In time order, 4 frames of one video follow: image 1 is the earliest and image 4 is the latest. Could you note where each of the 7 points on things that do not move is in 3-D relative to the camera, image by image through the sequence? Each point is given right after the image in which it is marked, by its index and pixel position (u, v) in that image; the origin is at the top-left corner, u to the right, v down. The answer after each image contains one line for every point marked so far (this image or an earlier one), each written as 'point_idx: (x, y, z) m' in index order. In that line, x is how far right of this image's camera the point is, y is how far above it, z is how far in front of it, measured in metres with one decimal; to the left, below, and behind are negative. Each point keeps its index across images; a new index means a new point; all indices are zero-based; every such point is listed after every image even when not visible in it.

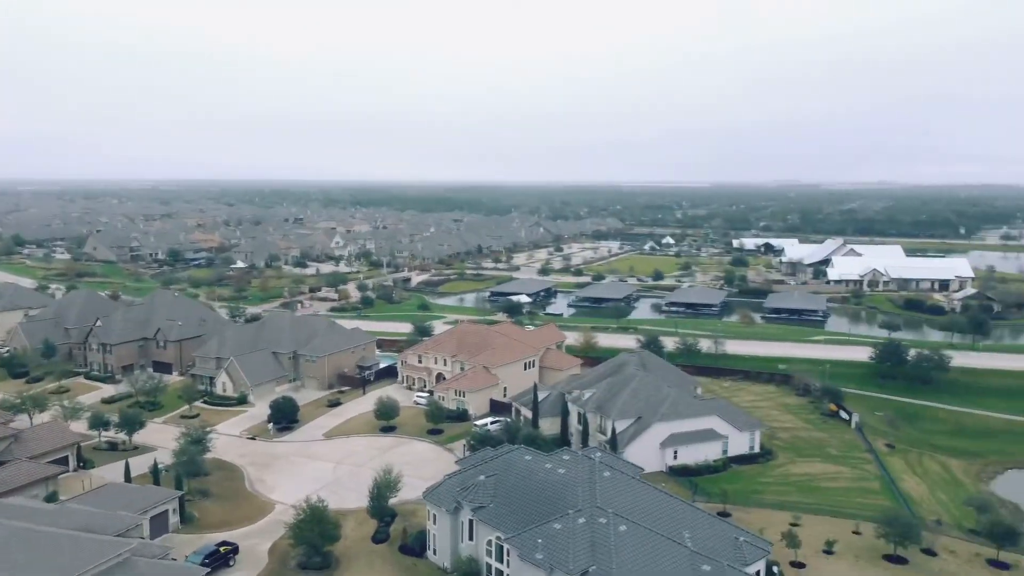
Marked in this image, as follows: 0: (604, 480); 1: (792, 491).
0: (+1.9, -3.9, +14.8) m
1: (+7.2, -5.3, +18.9) m
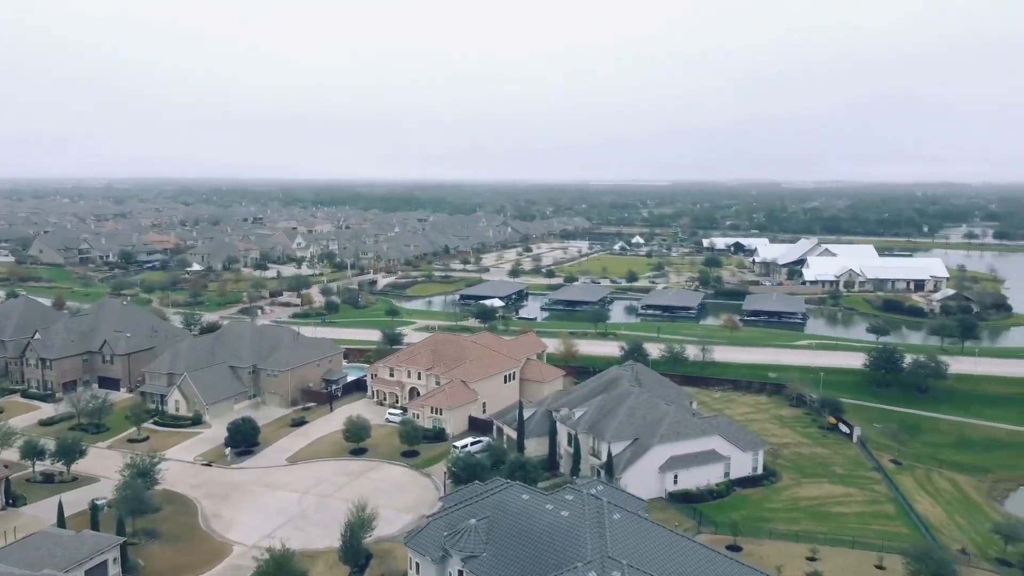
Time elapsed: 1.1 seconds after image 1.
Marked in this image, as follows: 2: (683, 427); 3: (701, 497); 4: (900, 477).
0: (+1.8, -4.2, +12.9) m
1: (+7.0, -5.5, +17.4) m
2: (+4.6, -3.7, +19.5) m
3: (+4.8, -5.4, +18.7) m
4: (+10.6, -5.2, +19.8) m
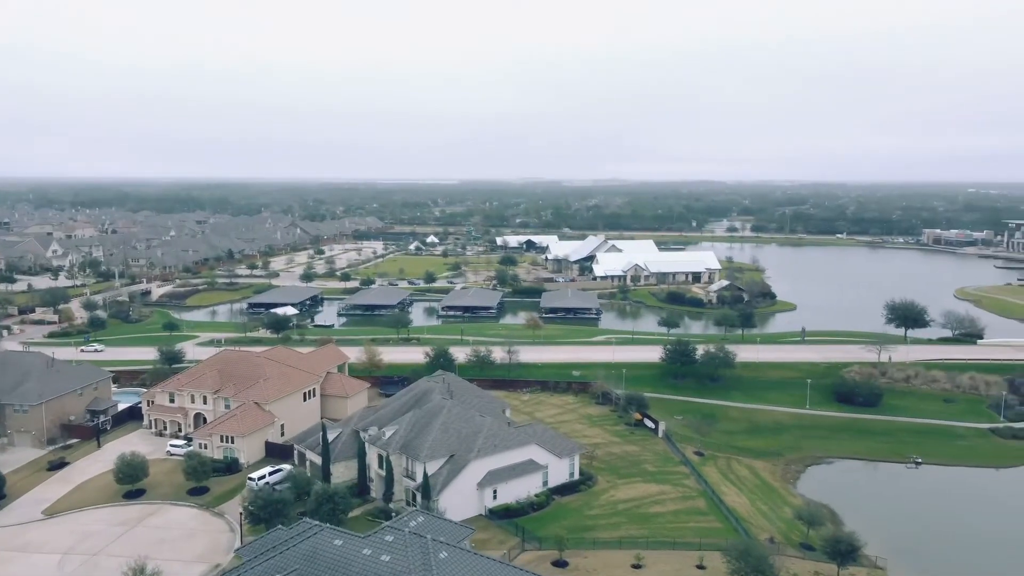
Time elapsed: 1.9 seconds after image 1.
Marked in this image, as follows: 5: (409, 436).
0: (-1.1, -4.5, +11.7) m
1: (+2.7, -5.6, +17.4) m
2: (-0.3, -3.8, +18.8) m
3: (+0.2, -5.5, +18.1) m
4: (+5.5, -5.1, +20.8) m
5: (-2.7, -3.8, +19.0) m
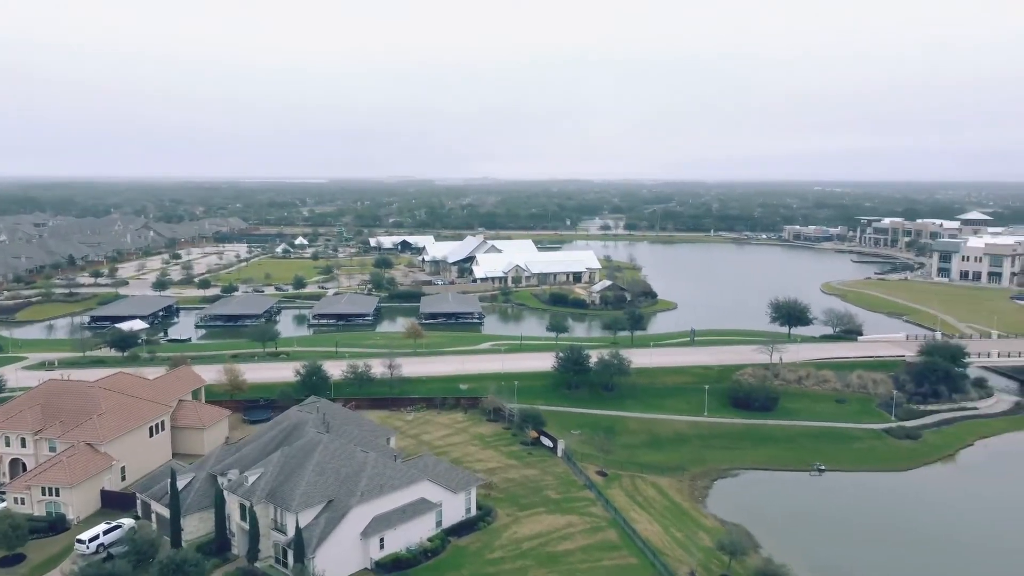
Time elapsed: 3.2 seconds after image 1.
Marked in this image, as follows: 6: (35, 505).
0: (-2.4, -4.8, +9.1) m
1: (+0.4, -5.9, +15.4) m
2: (-2.8, -4.2, +16.3) m
3: (-2.1, -5.8, +15.6) m
4: (+2.6, -5.3, +19.2) m
5: (-5.2, -4.2, +16.0) m
6: (-12.4, -5.6, +18.8) m
